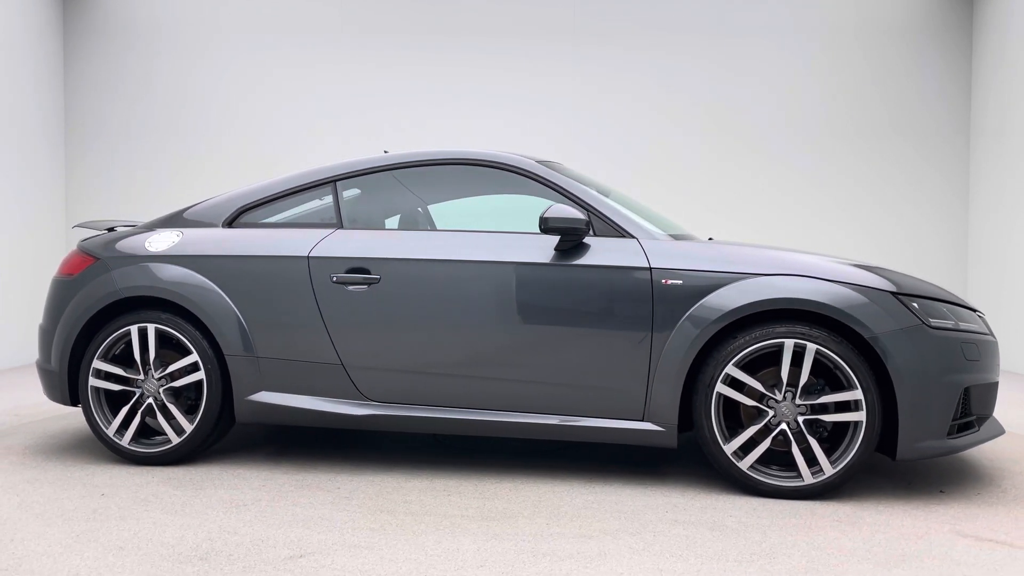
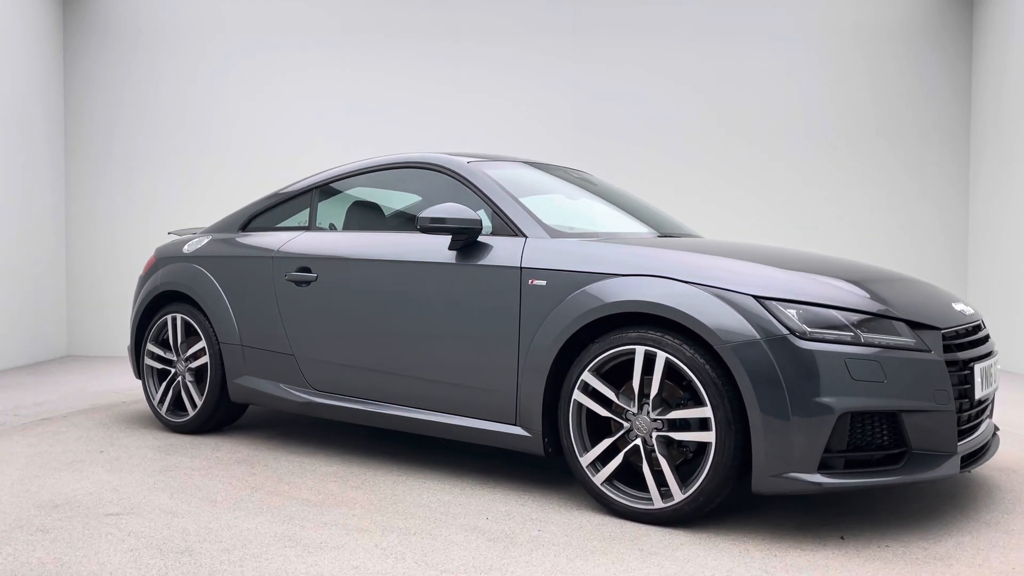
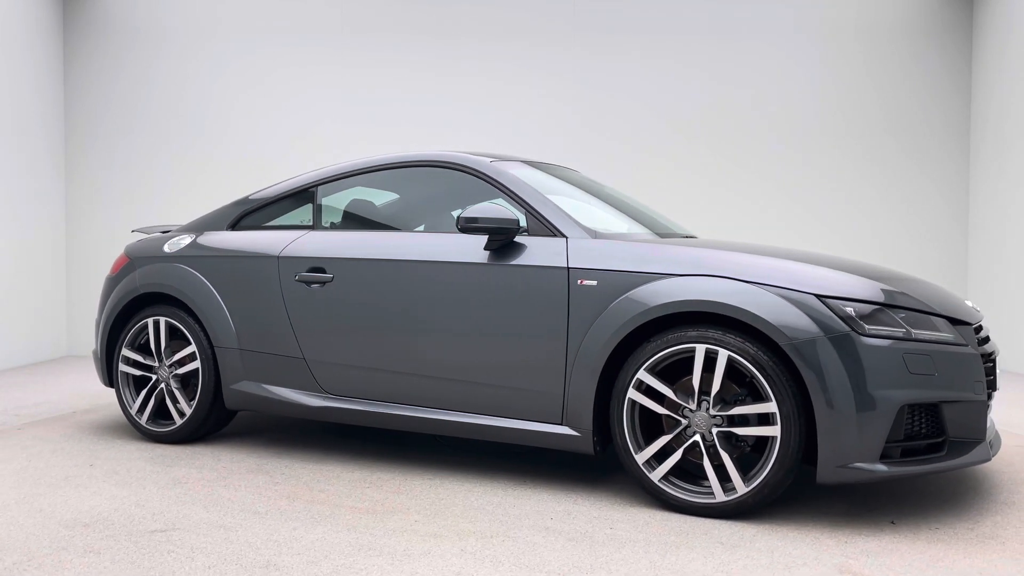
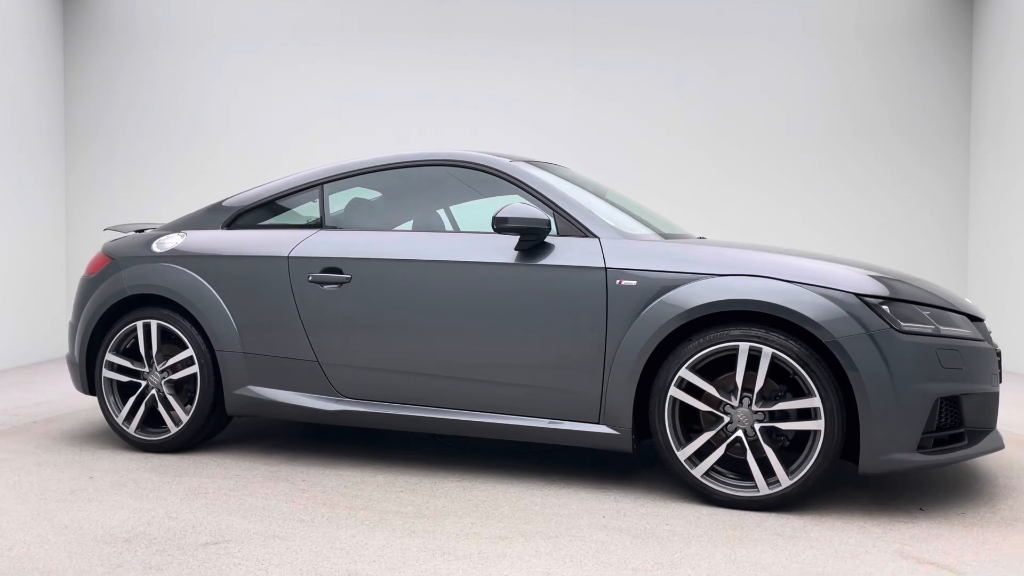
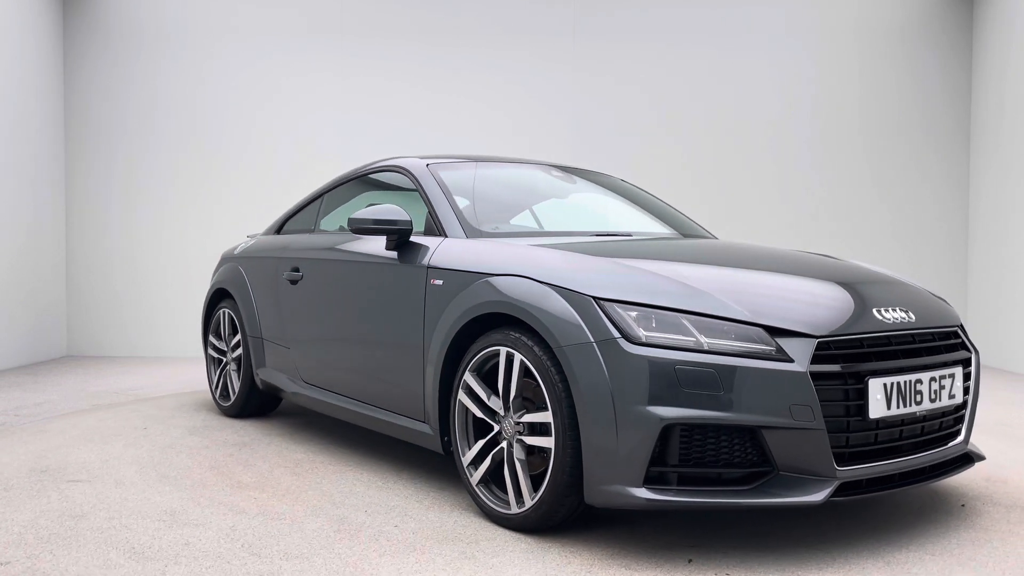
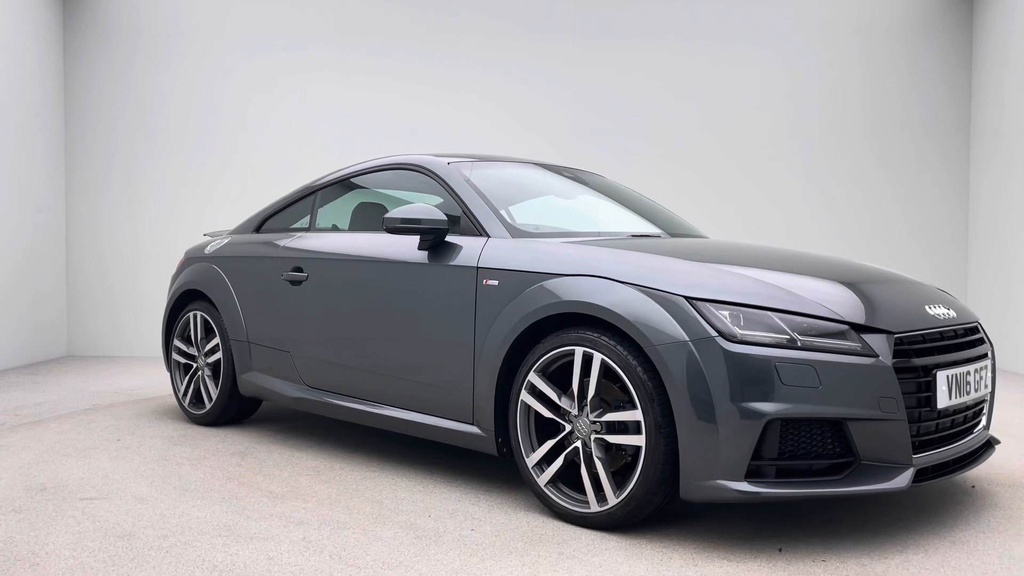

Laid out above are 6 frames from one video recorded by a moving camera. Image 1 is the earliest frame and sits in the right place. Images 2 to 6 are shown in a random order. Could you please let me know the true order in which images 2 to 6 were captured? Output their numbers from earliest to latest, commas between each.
4, 3, 2, 6, 5
